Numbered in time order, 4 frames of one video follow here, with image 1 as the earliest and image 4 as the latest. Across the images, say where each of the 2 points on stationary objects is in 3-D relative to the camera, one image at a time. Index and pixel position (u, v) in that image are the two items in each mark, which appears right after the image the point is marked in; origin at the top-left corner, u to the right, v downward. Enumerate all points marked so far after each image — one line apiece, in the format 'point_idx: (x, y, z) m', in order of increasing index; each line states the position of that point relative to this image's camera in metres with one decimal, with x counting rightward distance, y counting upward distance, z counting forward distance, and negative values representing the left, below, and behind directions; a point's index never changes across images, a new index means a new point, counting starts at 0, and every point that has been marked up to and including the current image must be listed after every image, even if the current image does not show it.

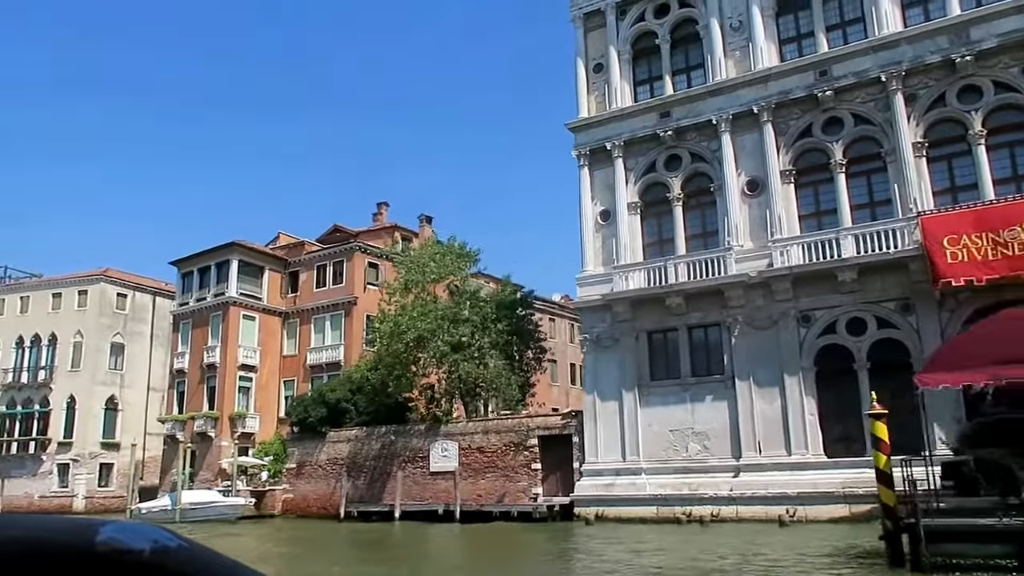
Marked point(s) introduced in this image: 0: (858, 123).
0: (+8.7, +4.2, +19.9) m
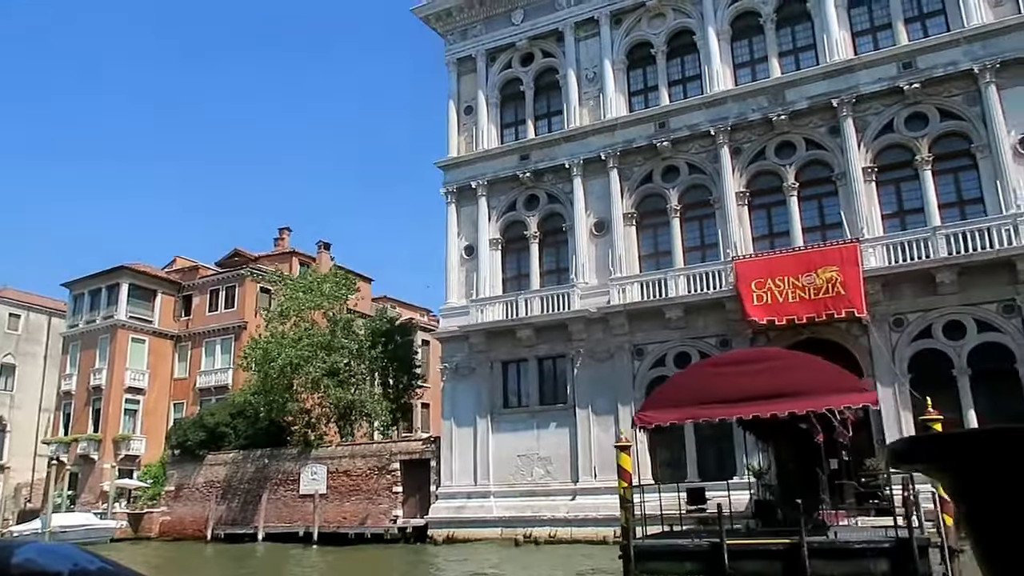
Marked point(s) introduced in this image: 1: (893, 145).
0: (+4.9, +3.2, +21.6) m
1: (+9.4, +3.5, +19.4) m
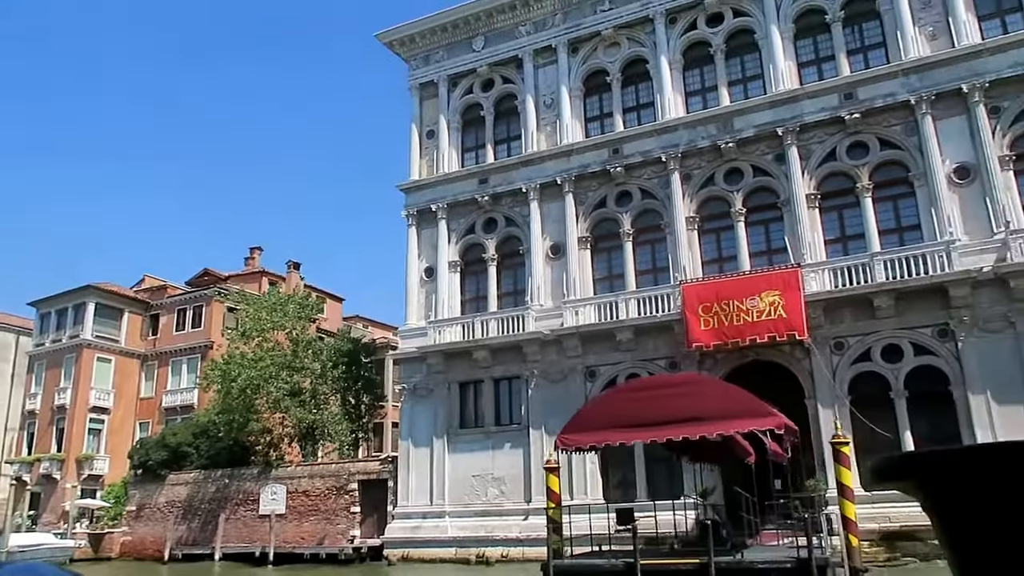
0: (+3.7, +2.6, +22.1) m
1: (+8.2, +2.9, +20.0) m
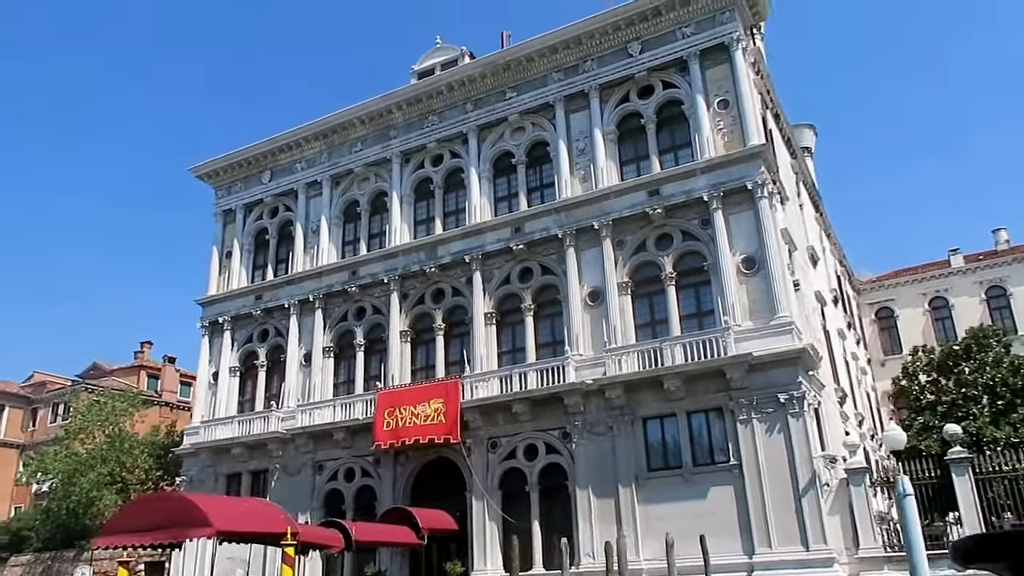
0: (-4.5, -0.8, +25.8) m
1: (-0.1, -0.2, +23.5) m
